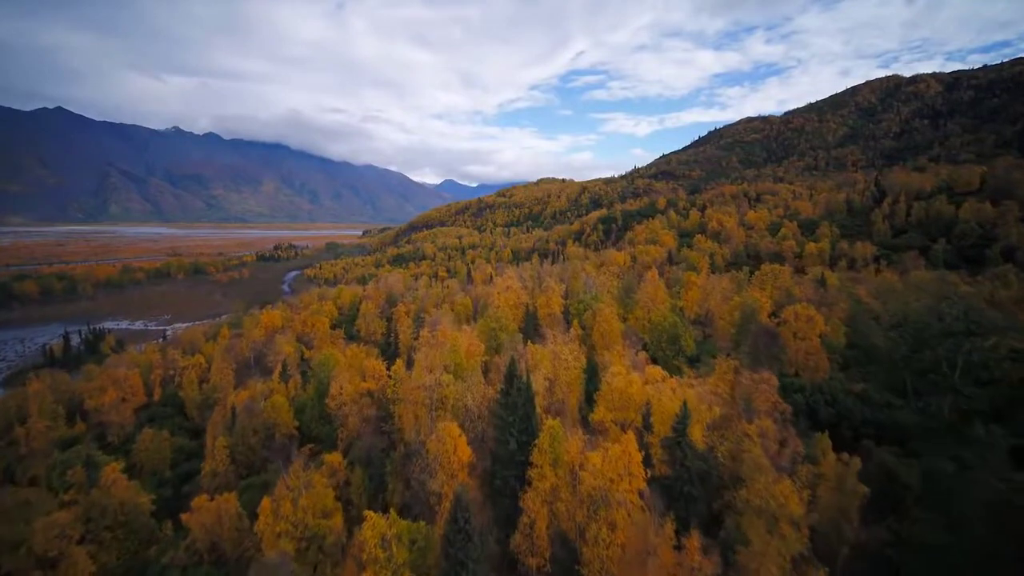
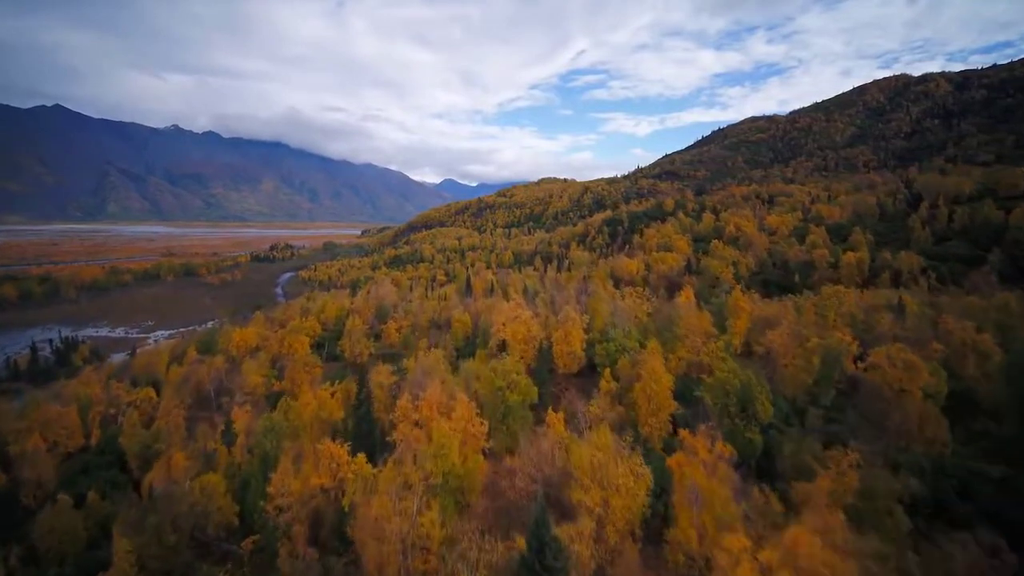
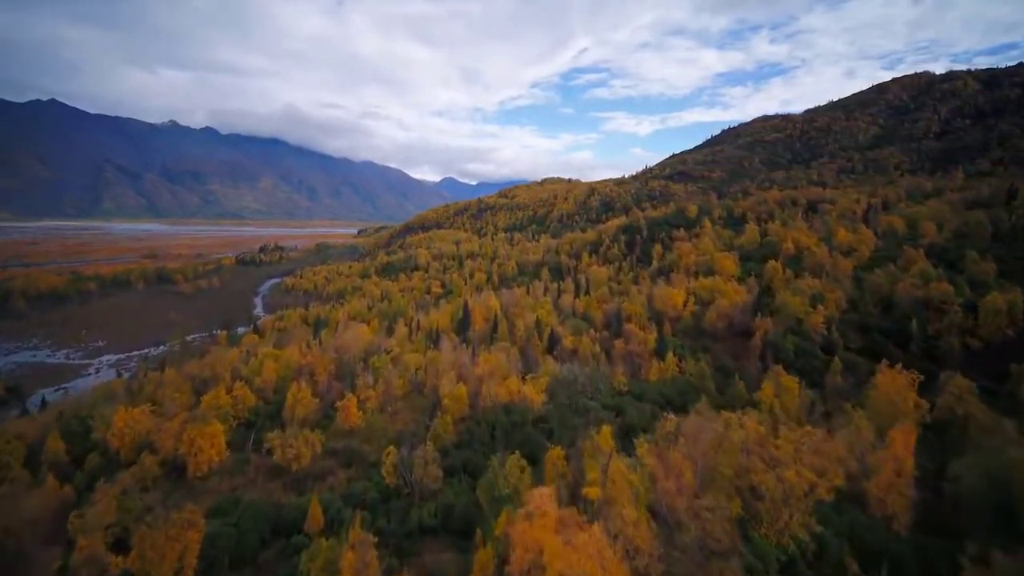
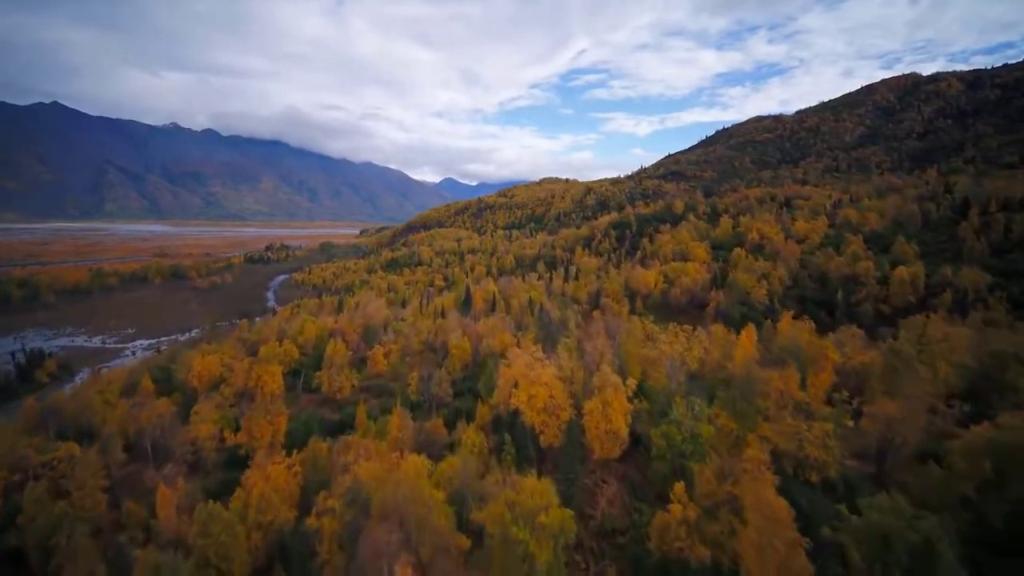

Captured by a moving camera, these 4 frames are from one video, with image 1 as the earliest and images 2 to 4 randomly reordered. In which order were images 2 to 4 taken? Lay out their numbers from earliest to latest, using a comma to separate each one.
2, 4, 3
